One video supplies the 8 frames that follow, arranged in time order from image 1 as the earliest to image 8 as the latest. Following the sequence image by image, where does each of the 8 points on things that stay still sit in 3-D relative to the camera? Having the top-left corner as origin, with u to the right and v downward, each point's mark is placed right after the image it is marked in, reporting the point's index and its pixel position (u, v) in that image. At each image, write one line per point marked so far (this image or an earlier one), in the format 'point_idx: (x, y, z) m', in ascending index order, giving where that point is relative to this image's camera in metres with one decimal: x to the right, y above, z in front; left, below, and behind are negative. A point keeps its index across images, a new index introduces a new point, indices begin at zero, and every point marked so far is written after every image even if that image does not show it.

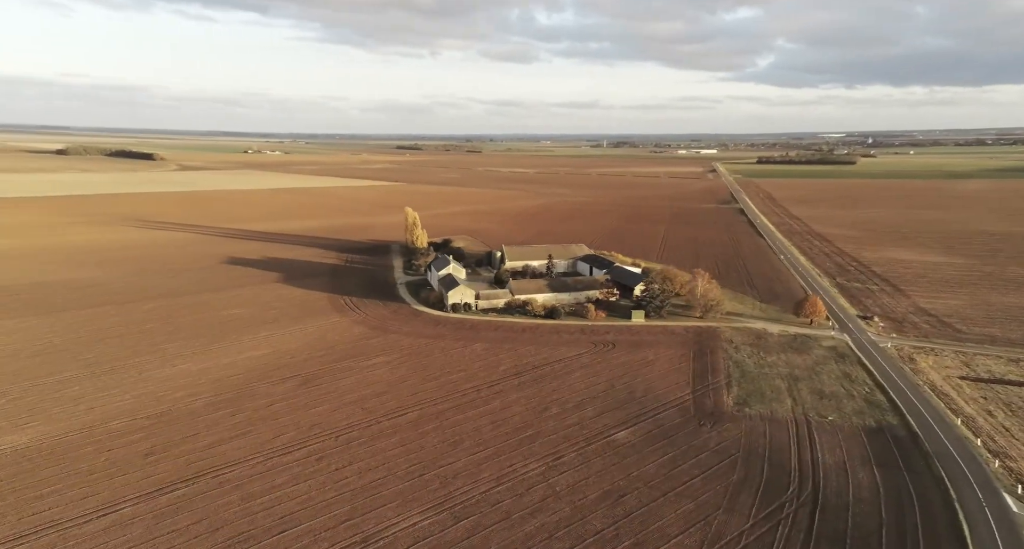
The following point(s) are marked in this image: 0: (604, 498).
0: (+2.6, -5.8, +19.2) m
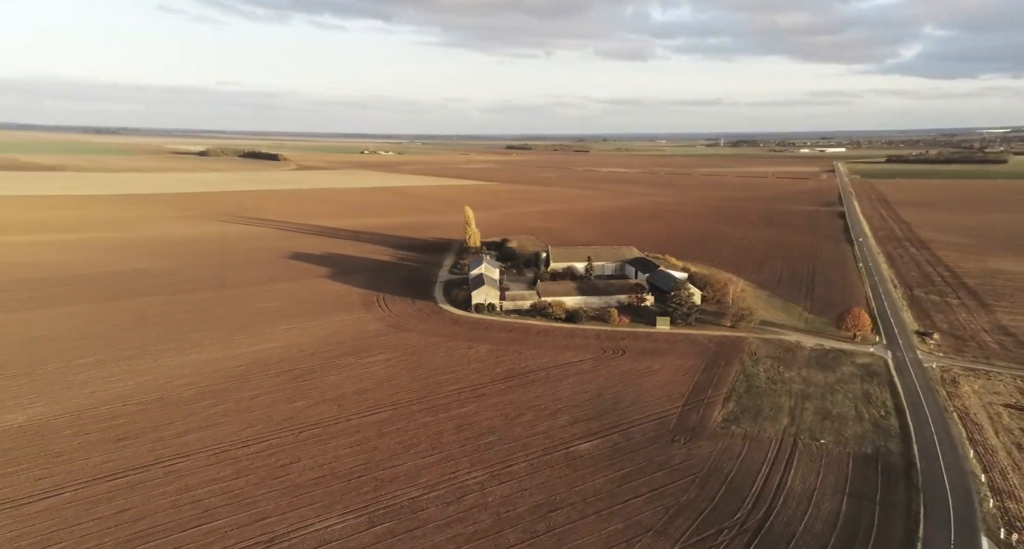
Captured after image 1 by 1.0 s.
0: (+0.6, -5.9, +18.4) m
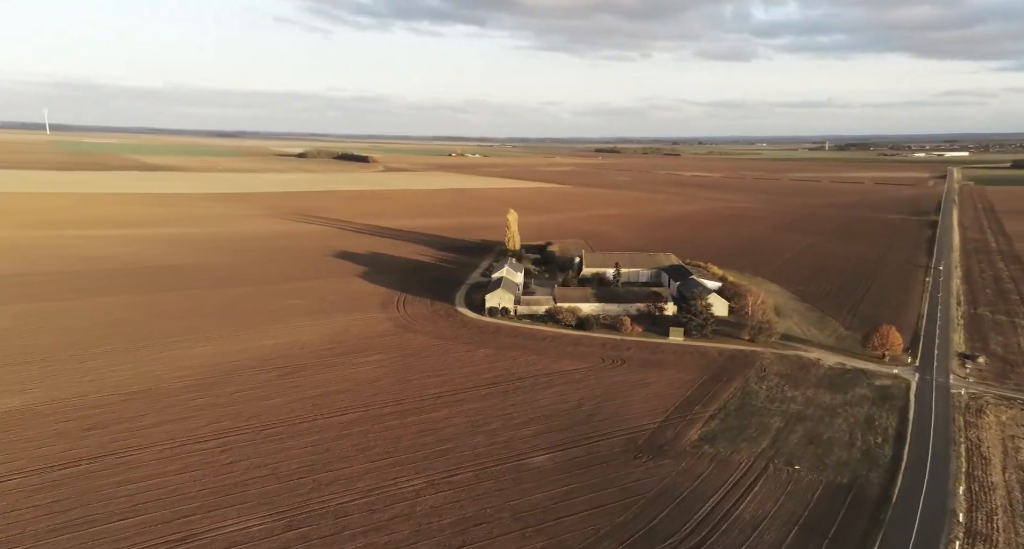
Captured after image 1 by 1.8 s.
0: (-1.3, -6.1, +17.8) m
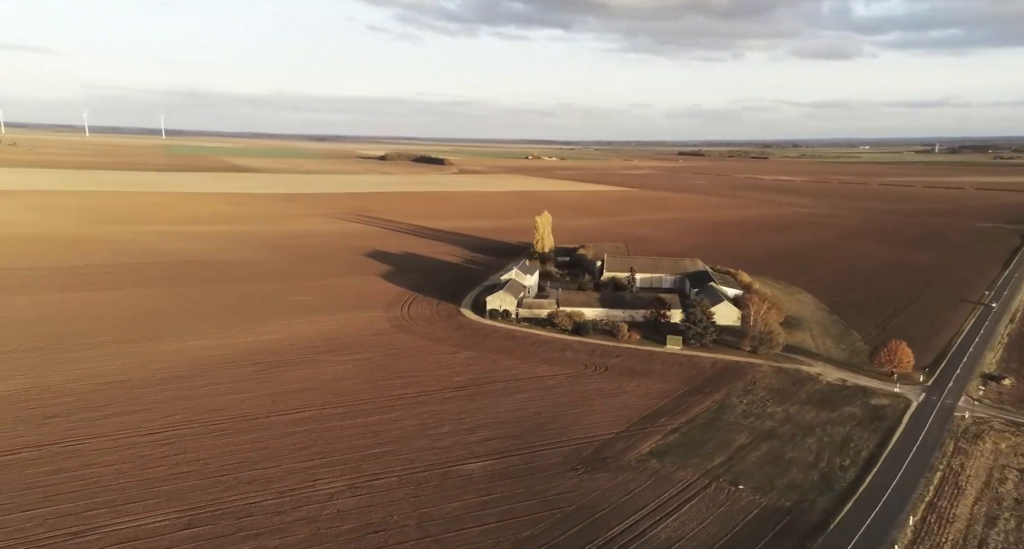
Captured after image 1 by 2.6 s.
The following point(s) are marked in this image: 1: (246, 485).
0: (-3.8, -6.1, +17.5) m
1: (-6.9, -5.5, +19.3) m
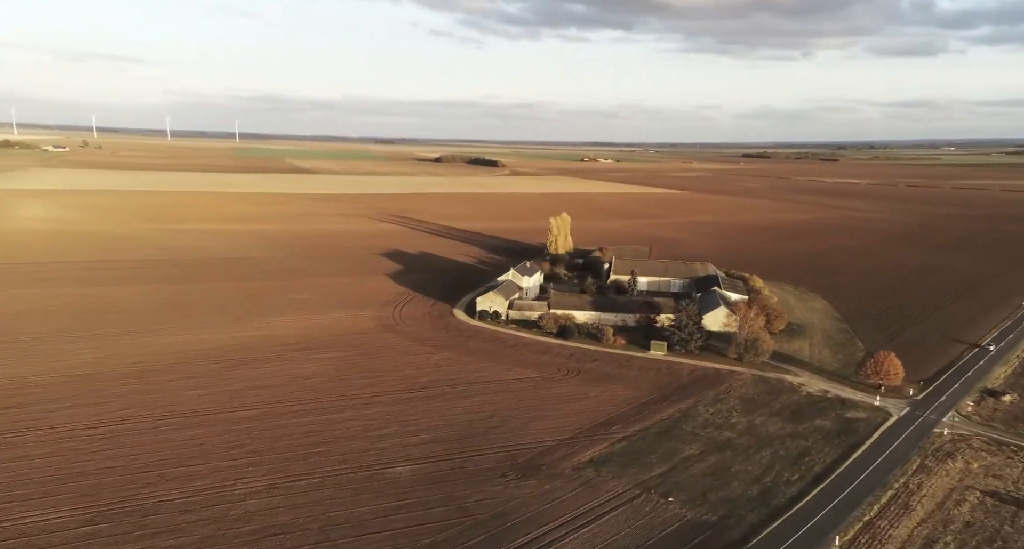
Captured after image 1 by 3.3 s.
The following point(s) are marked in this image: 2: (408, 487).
0: (-6.1, -6.0, +17.5) m
1: (-9.1, -5.4, +19.5) m
2: (-2.8, -5.7, +20.0) m
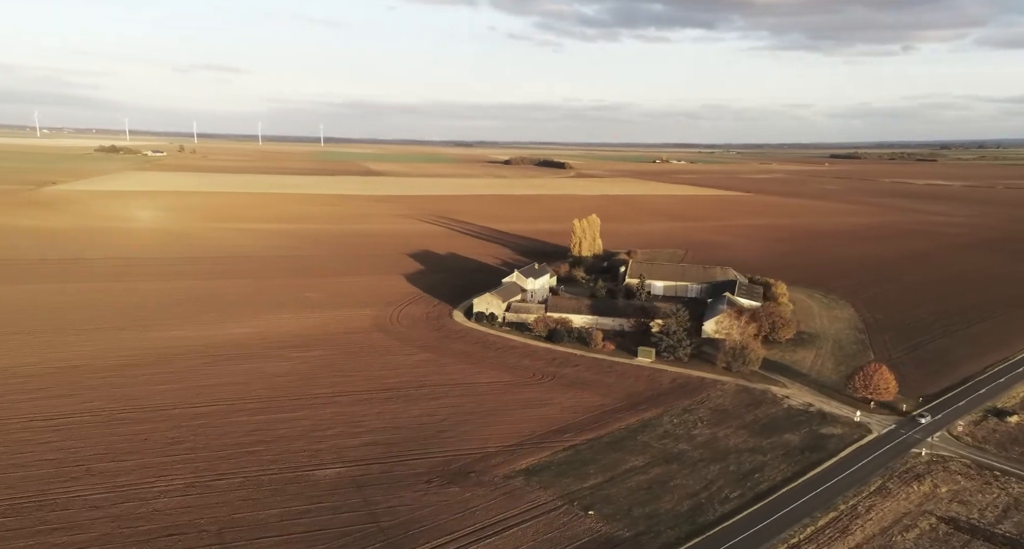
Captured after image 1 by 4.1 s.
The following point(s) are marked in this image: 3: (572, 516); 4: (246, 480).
0: (-8.5, -6.0, +17.7) m
1: (-11.2, -5.3, +20.0) m
2: (-4.9, -5.7, +19.9) m
3: (+1.5, -6.1, +18.7) m
4: (-7.1, -5.5, +20.0) m
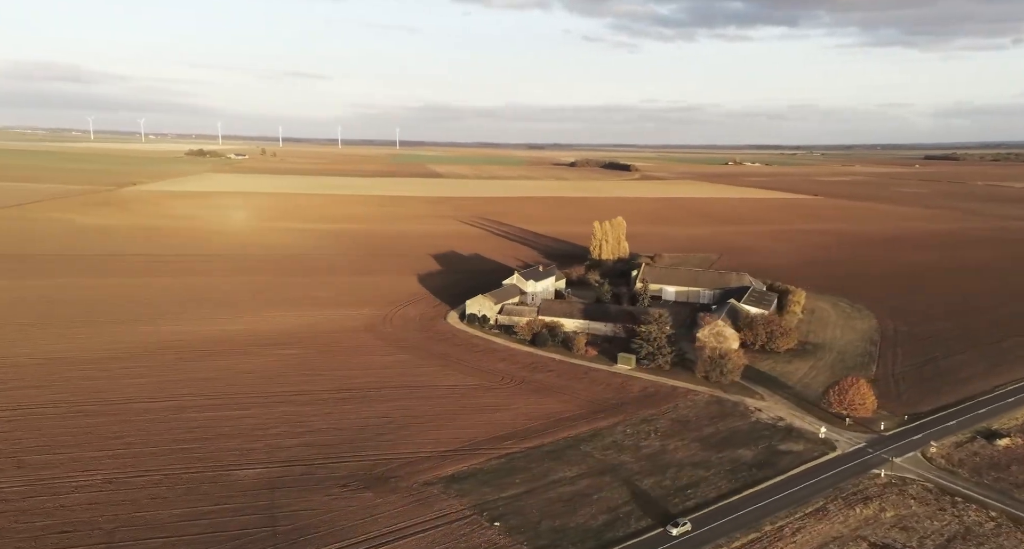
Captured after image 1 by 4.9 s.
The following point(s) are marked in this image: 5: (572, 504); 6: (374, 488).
0: (-10.9, -5.9, +18.2) m
1: (-13.4, -5.2, +20.7) m
2: (-7.2, -5.7, +20.0) m
3: (-0.9, -6.2, +18.2) m
4: (-9.4, -5.5, +20.4) m
5: (+1.6, -6.0, +19.4) m
6: (-3.7, -5.7, +20.3) m
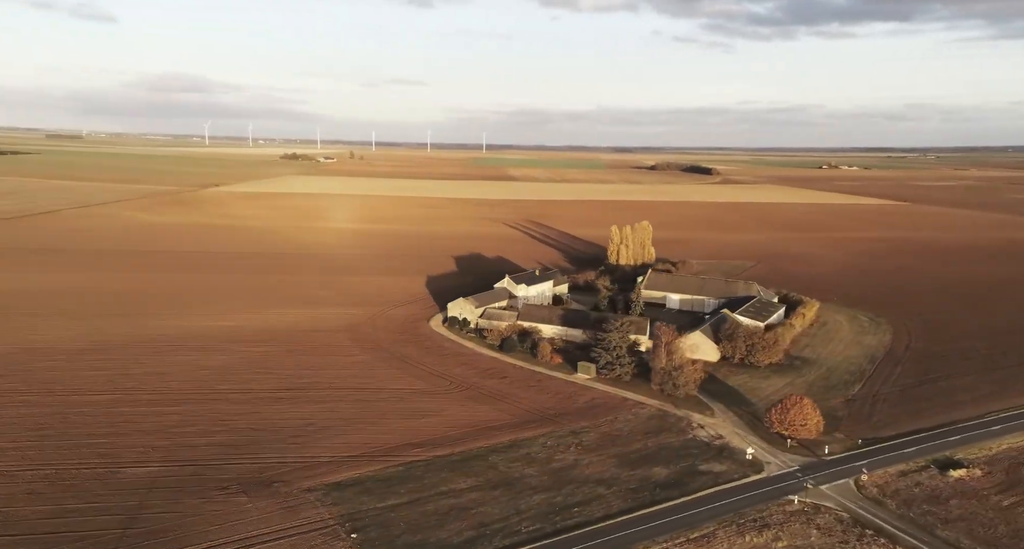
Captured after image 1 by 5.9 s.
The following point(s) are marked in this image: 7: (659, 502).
0: (-14.2, -5.8, +19.0) m
1: (-16.4, -5.0, +21.8) m
2: (-10.3, -5.6, +20.3) m
3: (-4.3, -6.2, +17.8) m
4: (-12.4, -5.4, +21.0) m
5: (-1.7, -6.1, +18.7) m
6: (-6.8, -5.7, +20.2) m
7: (+4.1, -6.0, +19.7) m
